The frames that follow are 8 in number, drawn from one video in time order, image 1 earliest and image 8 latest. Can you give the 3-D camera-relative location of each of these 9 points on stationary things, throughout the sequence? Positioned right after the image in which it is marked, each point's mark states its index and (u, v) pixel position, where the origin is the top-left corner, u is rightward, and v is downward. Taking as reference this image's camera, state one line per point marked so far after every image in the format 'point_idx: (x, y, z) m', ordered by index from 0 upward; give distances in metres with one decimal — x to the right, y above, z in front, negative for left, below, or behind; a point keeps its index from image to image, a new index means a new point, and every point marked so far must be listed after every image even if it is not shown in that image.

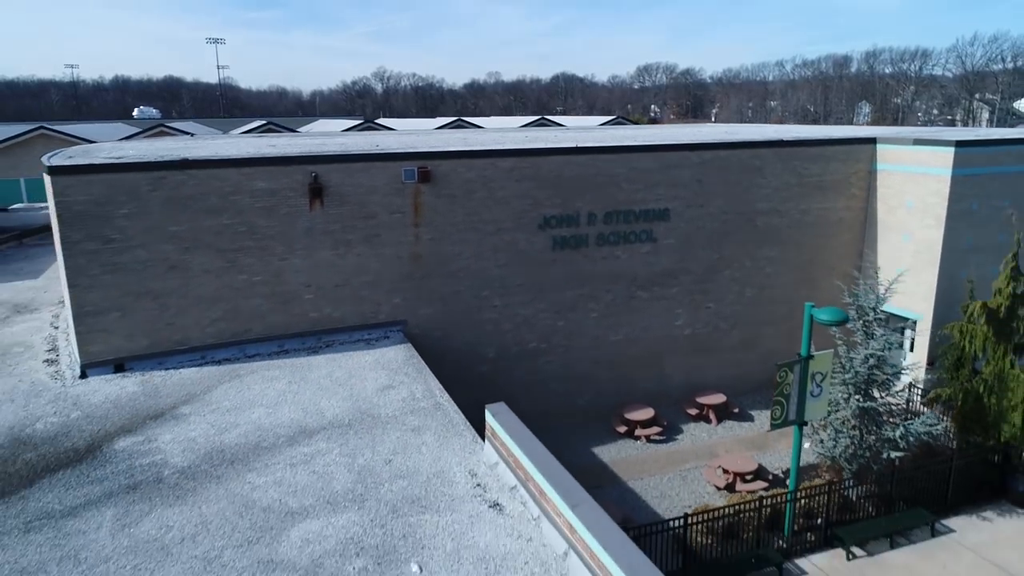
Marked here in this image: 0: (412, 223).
0: (-2.1, +1.3, +16.5) m
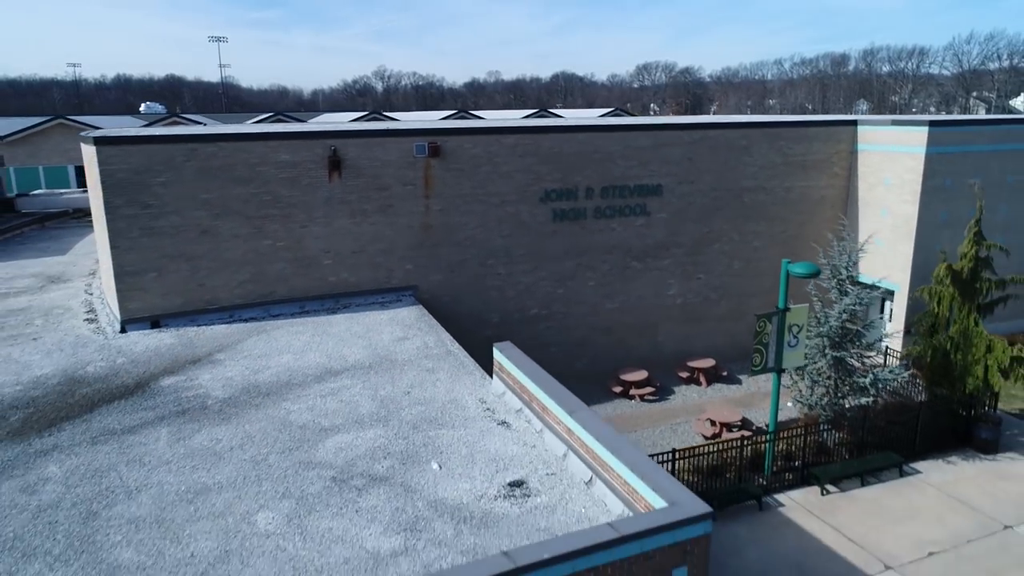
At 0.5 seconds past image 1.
0: (-2.0, +2.1, +17.9) m
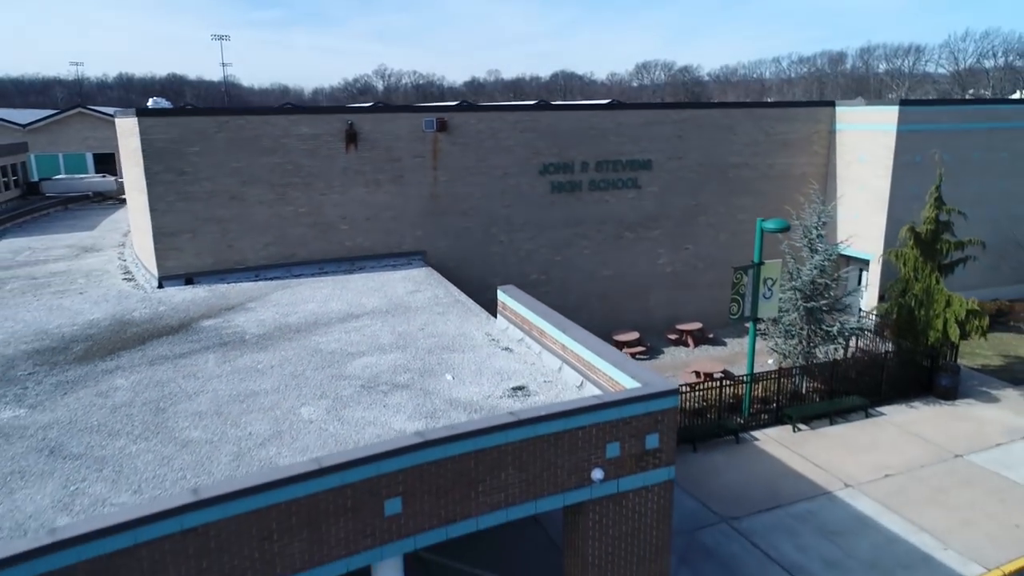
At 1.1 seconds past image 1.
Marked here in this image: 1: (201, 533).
0: (-2.0, +3.0, +19.5) m
1: (-2.4, -1.9, +6.3) m
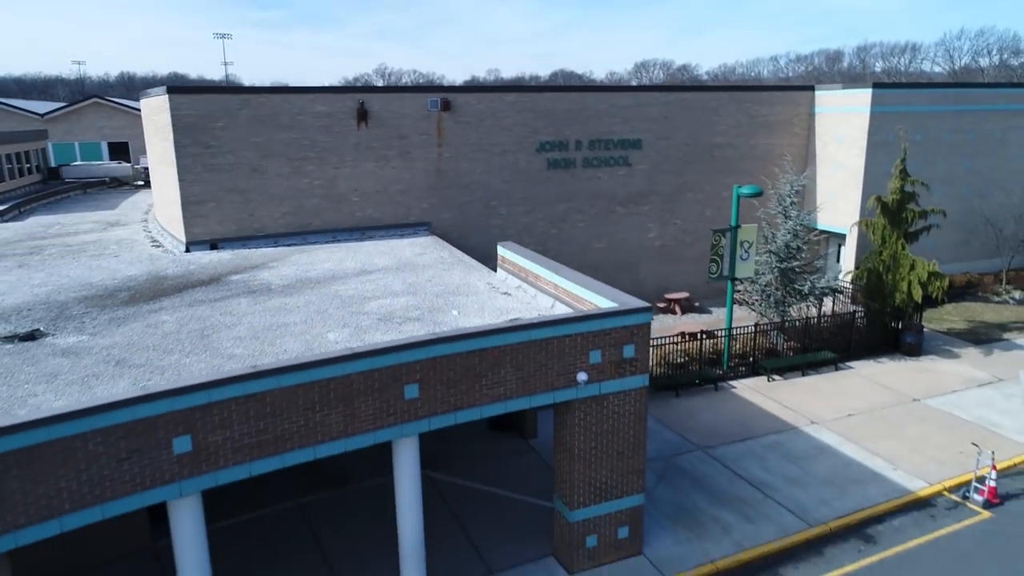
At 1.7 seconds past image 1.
0: (-2.0, +3.8, +21.0) m
1: (-2.5, -1.1, +7.8) m
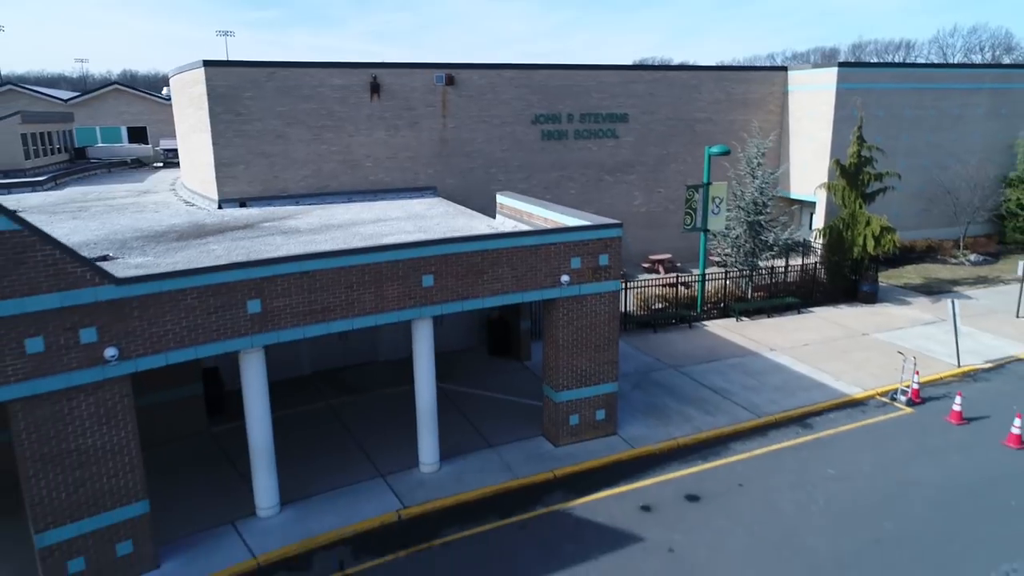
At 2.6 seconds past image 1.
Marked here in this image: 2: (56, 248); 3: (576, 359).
0: (-2.1, +5.1, +23.2) m
1: (-2.5, +0.2, +10.1) m
2: (-4.6, +0.4, +8.1) m
3: (+1.0, -1.1, +12.6) m
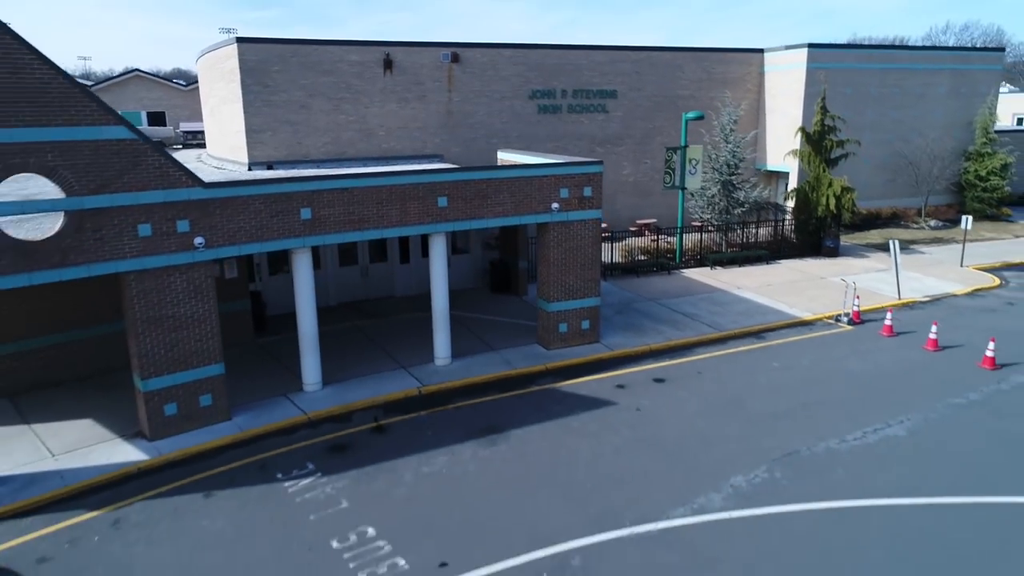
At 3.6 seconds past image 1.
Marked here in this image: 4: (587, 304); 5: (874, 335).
0: (-2.1, +6.4, +25.7) m
1: (-2.5, +1.5, +12.5) m
2: (-4.7, +1.8, +10.6) m
3: (+1.0, +0.2, +15.1) m
4: (+1.4, -0.3, +15.5) m
5: (+7.4, -1.0, +16.2) m
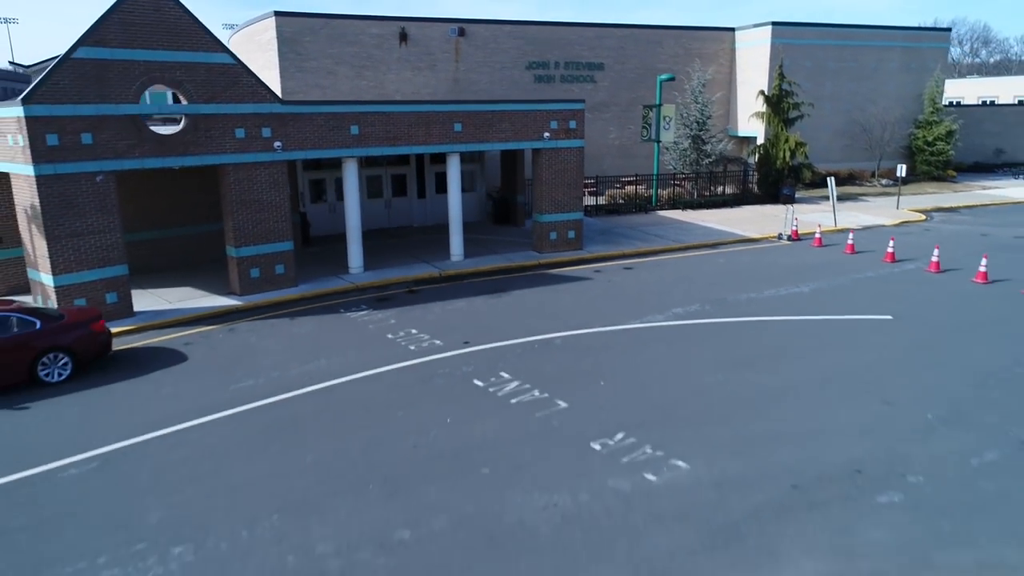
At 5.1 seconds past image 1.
0: (-2.1, +8.4, +29.4) m
1: (-2.5, +3.5, +16.2) m
2: (-4.6, +3.8, +14.3) m
3: (+1.0, +2.3, +18.8) m
4: (+1.4, +1.7, +19.2) m
5: (+7.4, +1.0, +20.0) m
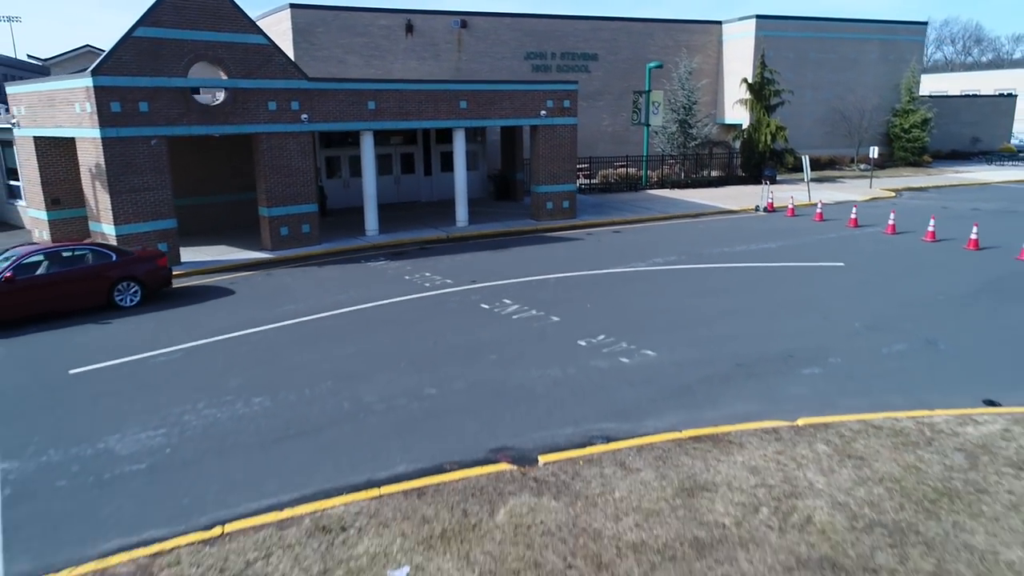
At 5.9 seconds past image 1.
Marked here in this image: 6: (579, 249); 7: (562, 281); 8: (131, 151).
0: (-2.2, +9.3, +31.3) m
1: (-2.5, +4.4, +18.1) m
2: (-4.6, +4.7, +16.2) m
3: (+1.0, +3.2, +20.7) m
4: (+1.4, +2.6, +21.1) m
5: (+7.4, +2.0, +21.9) m
6: (+1.5, +0.8, +17.4) m
7: (+0.9, +0.1, +13.8) m
8: (-6.8, +2.5, +14.4) m
